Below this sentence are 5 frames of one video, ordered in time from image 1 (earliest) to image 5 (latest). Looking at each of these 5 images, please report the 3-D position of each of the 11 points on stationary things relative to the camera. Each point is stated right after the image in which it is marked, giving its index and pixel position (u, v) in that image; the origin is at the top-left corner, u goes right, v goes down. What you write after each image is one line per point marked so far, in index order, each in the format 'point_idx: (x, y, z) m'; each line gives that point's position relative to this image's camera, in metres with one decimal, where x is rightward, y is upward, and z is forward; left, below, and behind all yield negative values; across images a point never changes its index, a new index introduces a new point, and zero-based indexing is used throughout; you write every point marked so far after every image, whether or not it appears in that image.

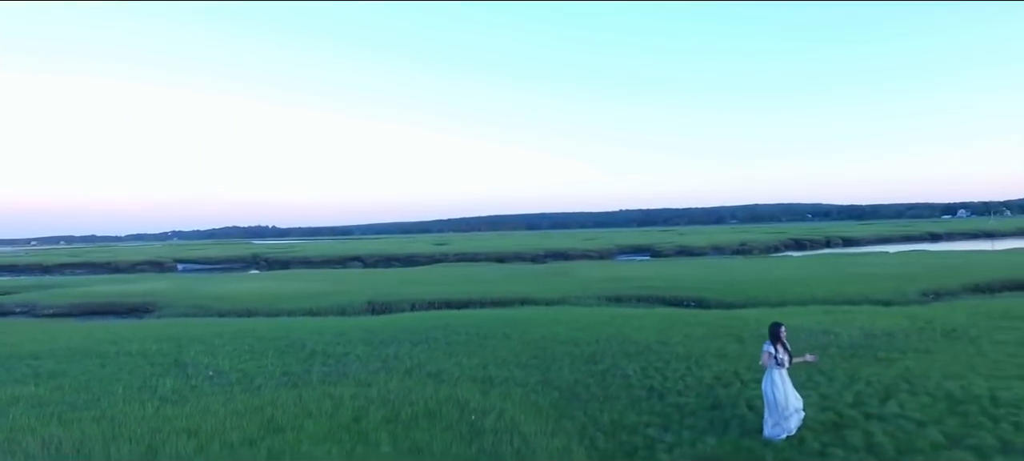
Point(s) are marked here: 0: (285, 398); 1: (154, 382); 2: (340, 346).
0: (-4.2, -3.1, +12.9) m
1: (-7.4, -3.1, +14.6) m
2: (-4.5, -3.1, +18.8) m
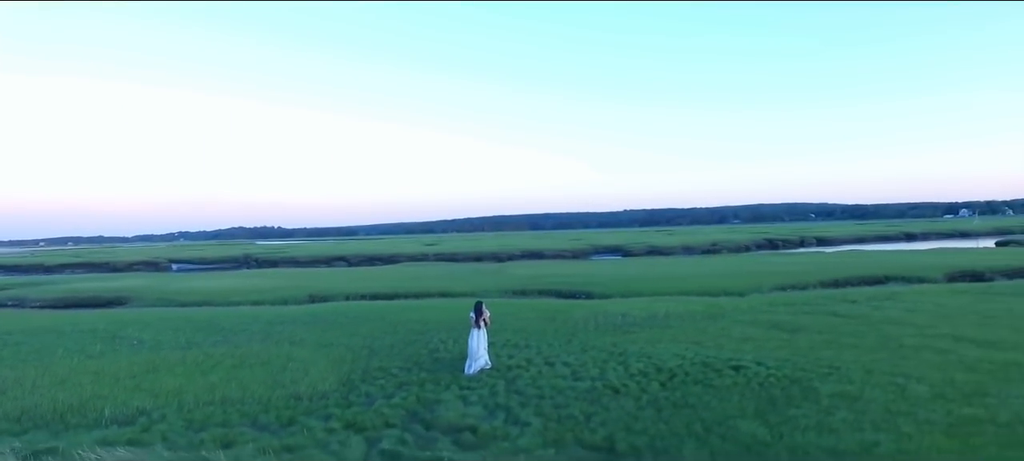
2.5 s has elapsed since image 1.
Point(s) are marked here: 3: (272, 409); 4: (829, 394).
0: (-8.8, -3.2, +18.4) m
1: (-12.0, -3.3, +20.1) m
2: (-9.2, -3.3, +24.3) m
3: (-4.1, -3.1, +12.3) m
4: (+5.4, -2.8, +12.0) m
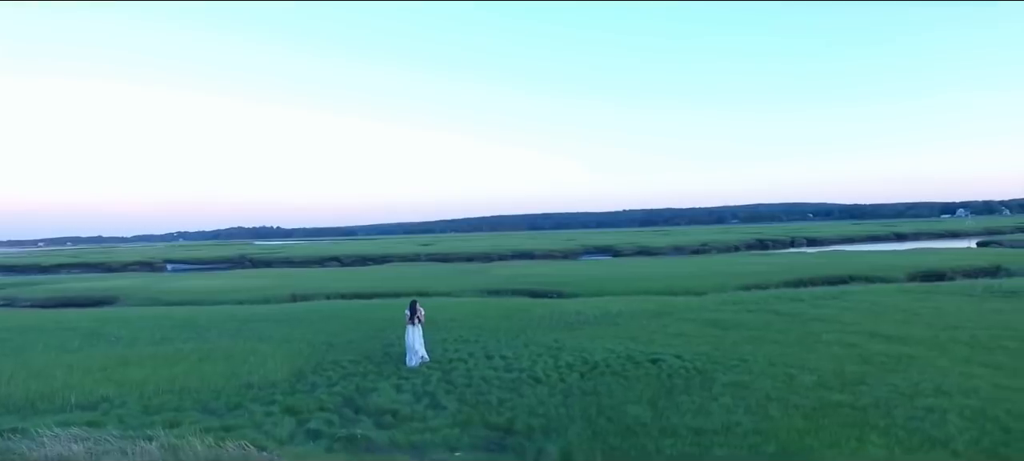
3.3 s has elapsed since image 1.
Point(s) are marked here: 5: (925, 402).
0: (-10.2, -3.3, +19.7) m
1: (-13.4, -3.4, +21.4) m
2: (-10.6, -3.4, +25.6) m
3: (-5.5, -3.2, +13.6) m
4: (+4.0, -2.9, +13.3) m
5: (+6.6, -2.7, +11.3) m
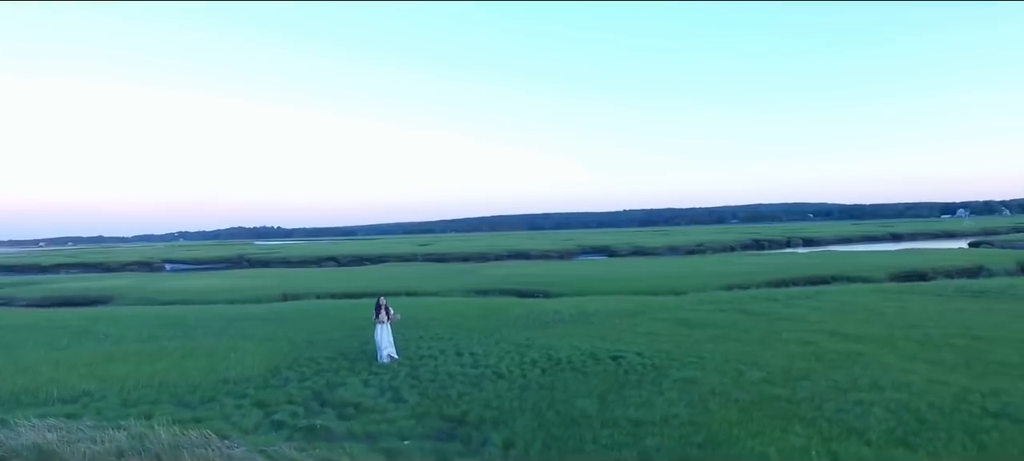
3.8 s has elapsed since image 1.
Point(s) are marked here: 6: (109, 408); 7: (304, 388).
0: (-11.0, -3.4, +20.4) m
1: (-14.2, -3.4, +22.1) m
2: (-11.3, -3.4, +26.3) m
3: (-6.3, -3.2, +14.3) m
4: (+3.2, -2.9, +14.0) m
5: (+5.8, -2.8, +12.0) m
6: (-7.3, -3.2, +12.8) m
7: (-4.1, -3.1, +14.1) m
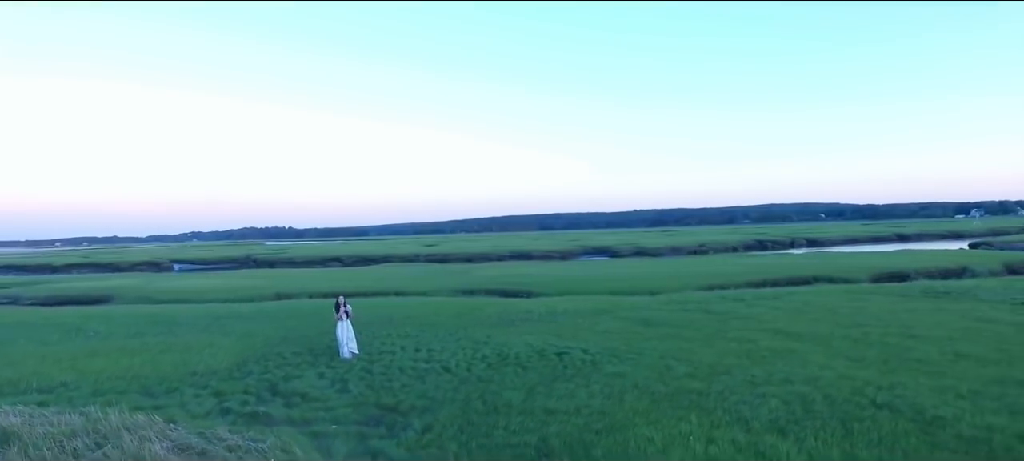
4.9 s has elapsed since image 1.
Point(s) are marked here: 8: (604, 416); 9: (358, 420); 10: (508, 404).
0: (-12.1, -3.4, +21.6) m
1: (-15.3, -3.5, +23.3) m
2: (-12.3, -3.5, +27.5) m
3: (-7.5, -3.3, +15.4) m
4: (+2.0, -3.0, +15.0) m
5: (+4.6, -2.9, +12.9) m
6: (-8.5, -3.3, +14.0) m
7: (-5.3, -3.2, +15.2) m
8: (+1.5, -3.0, +11.5) m
9: (-2.5, -3.1, +11.8) m
10: (0.0, -3.0, +12.5) m
